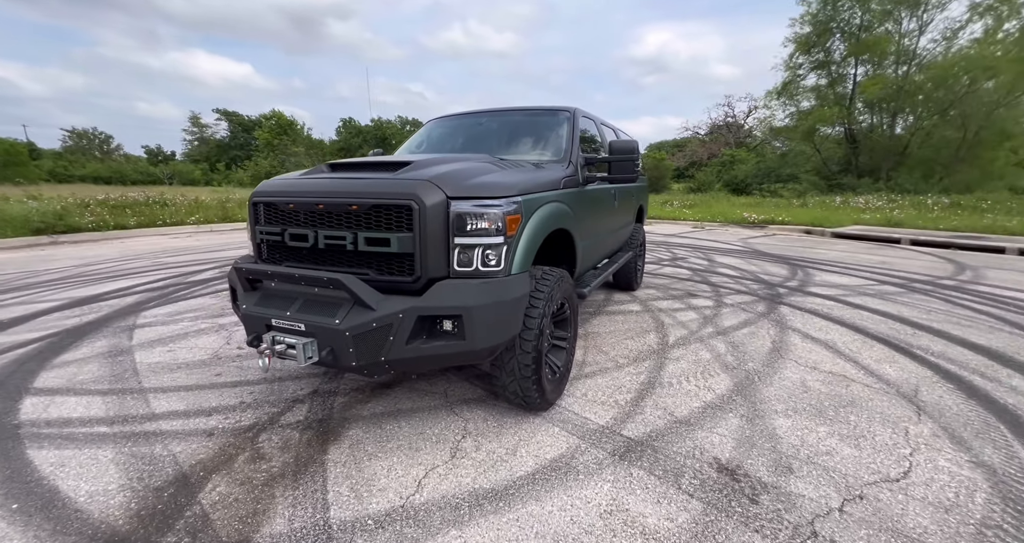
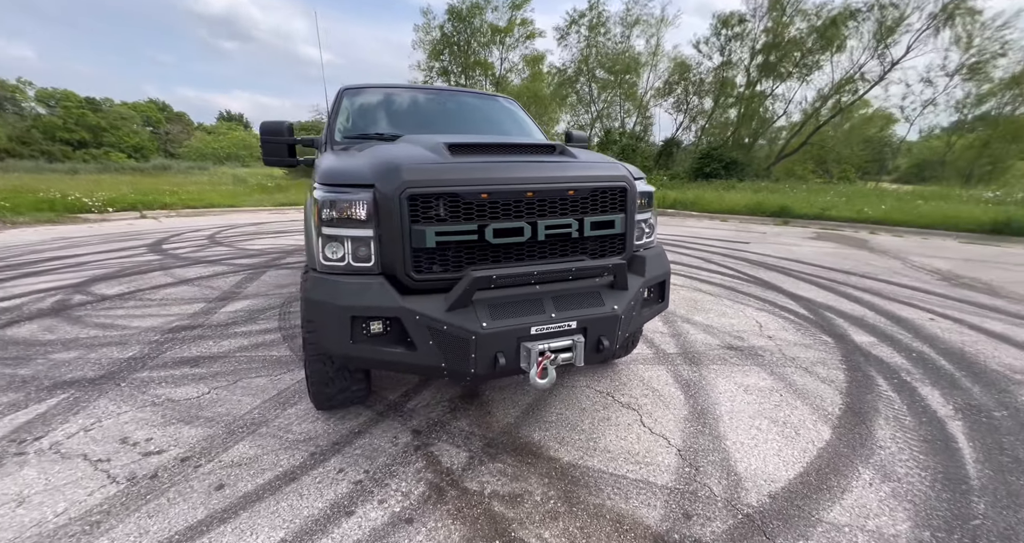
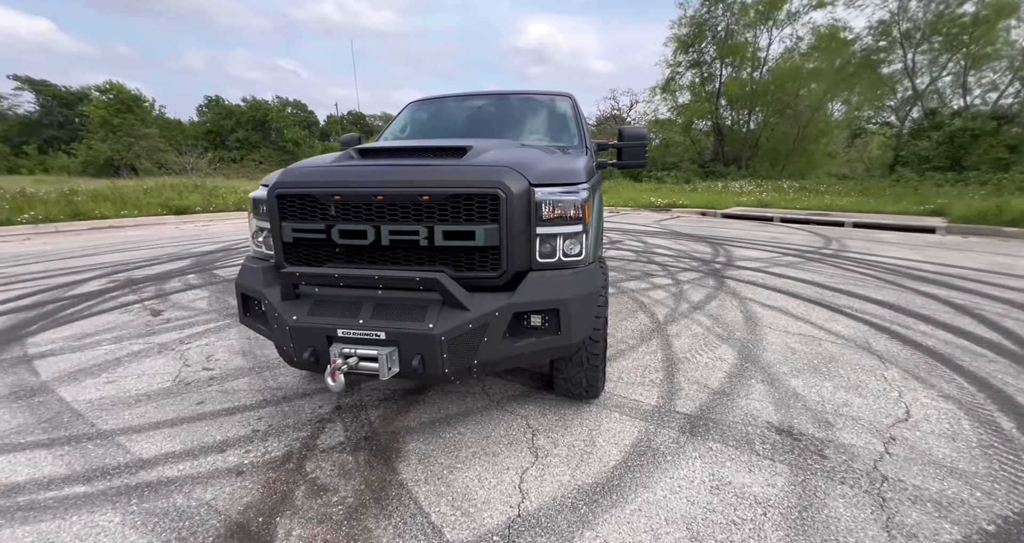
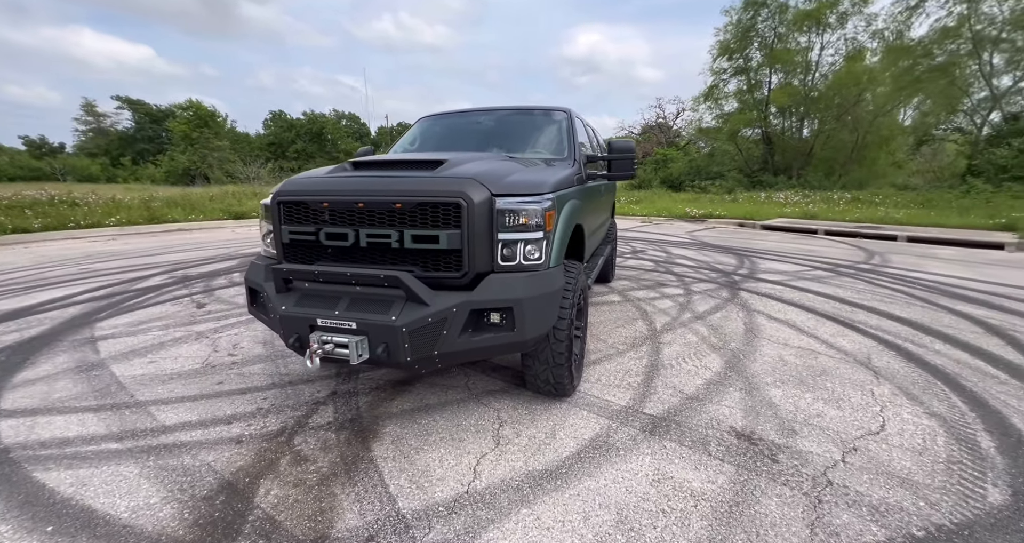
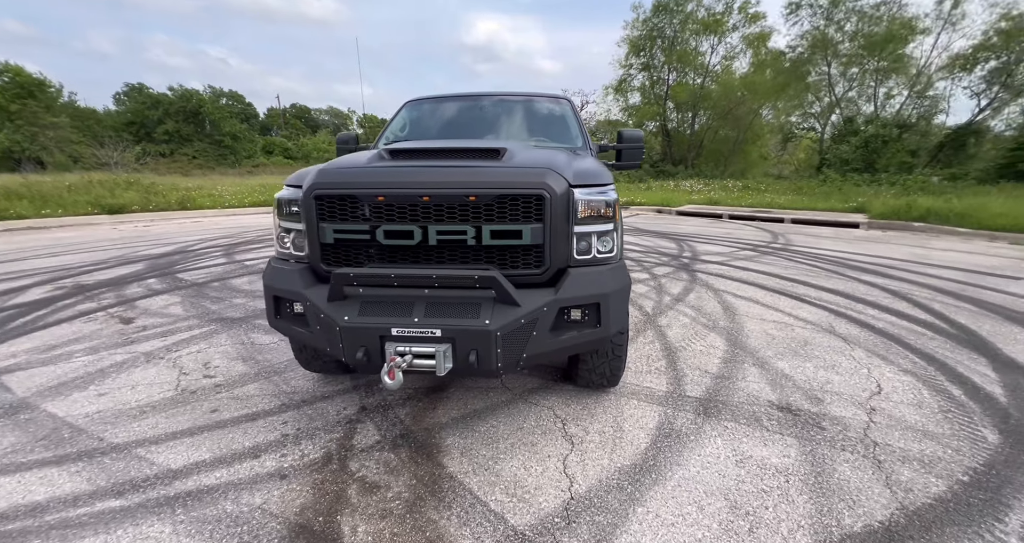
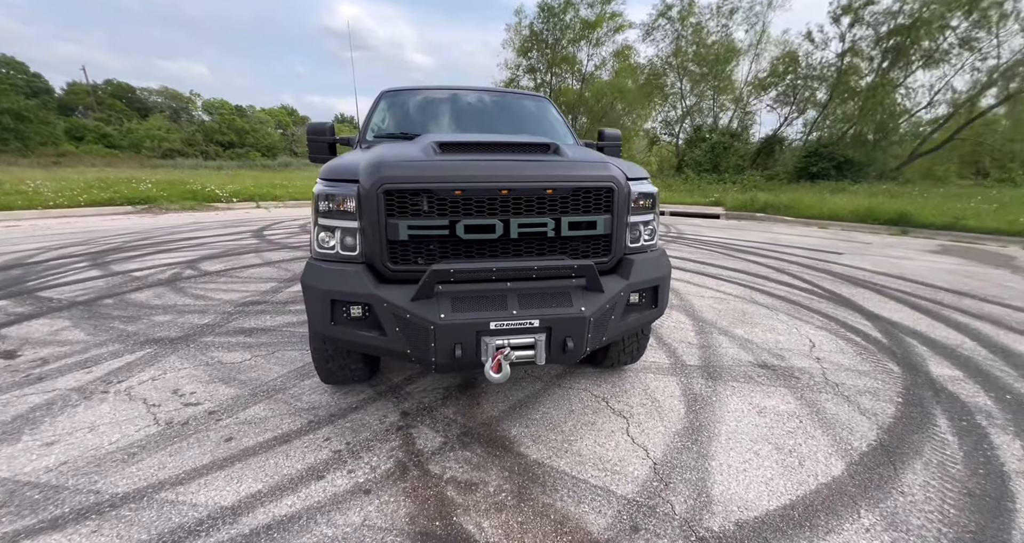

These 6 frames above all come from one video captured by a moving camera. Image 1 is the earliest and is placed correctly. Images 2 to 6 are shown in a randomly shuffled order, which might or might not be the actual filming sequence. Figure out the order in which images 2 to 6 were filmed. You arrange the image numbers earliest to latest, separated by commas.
4, 3, 5, 6, 2
